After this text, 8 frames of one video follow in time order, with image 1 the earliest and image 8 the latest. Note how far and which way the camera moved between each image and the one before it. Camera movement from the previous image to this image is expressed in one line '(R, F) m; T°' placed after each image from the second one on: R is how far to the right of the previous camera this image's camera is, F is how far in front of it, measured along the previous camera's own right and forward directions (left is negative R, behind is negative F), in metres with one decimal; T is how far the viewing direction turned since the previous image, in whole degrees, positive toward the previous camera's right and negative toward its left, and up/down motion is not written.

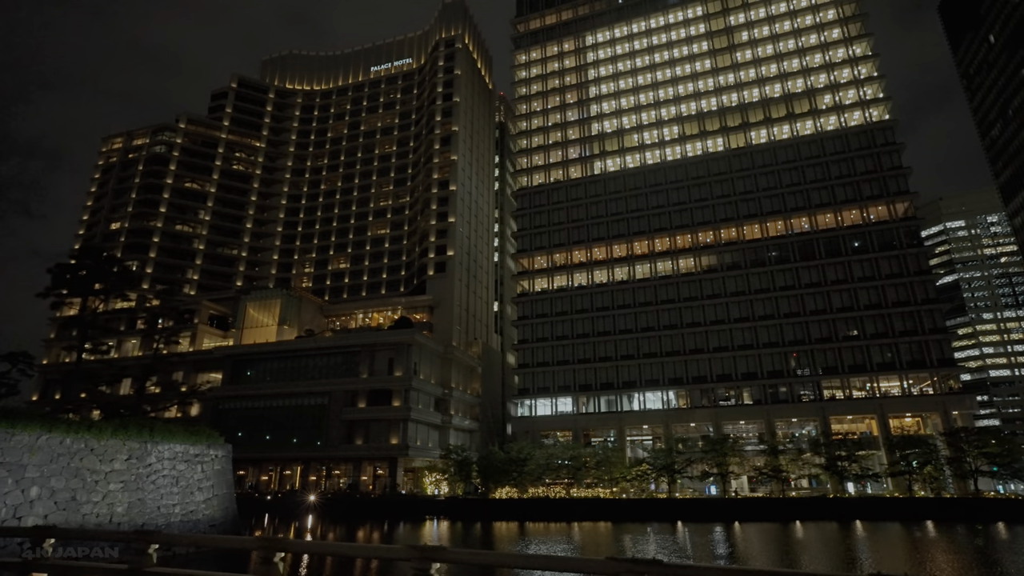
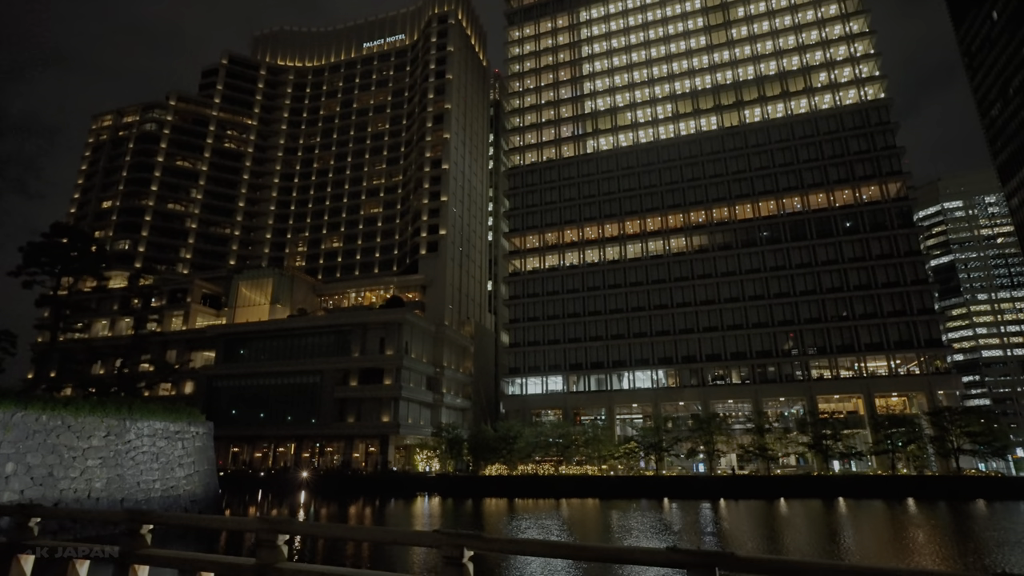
(+1.1, -0.1) m; 0°
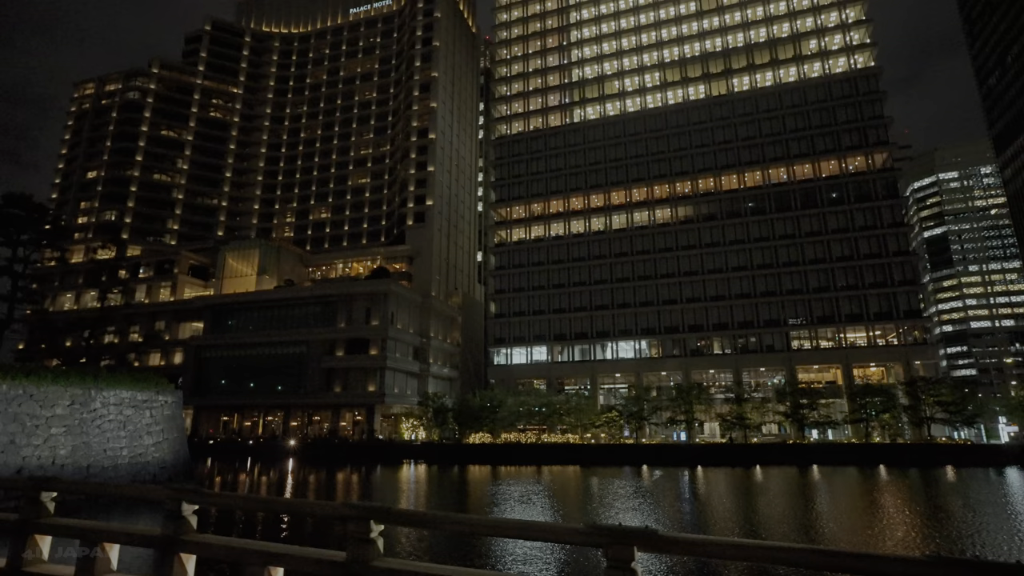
(+1.9, -0.2) m; 0°
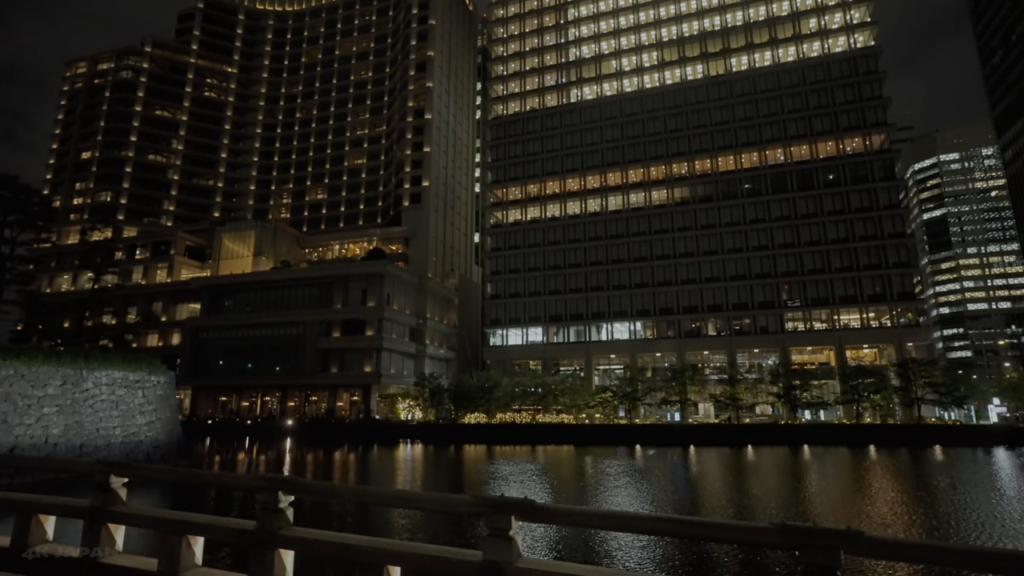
(+0.6, -0.1) m; 0°
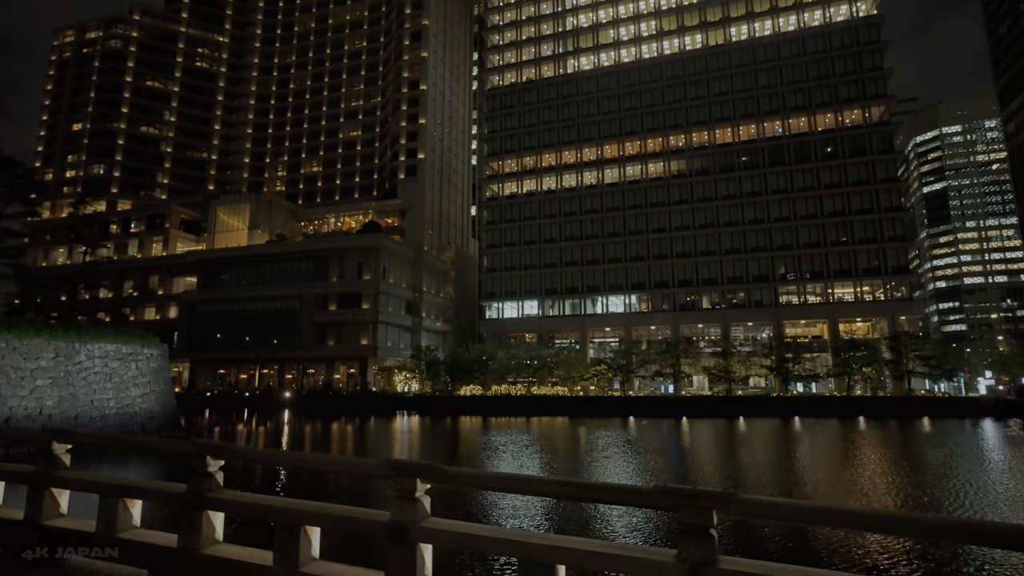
(+0.5, -0.1) m; 0°
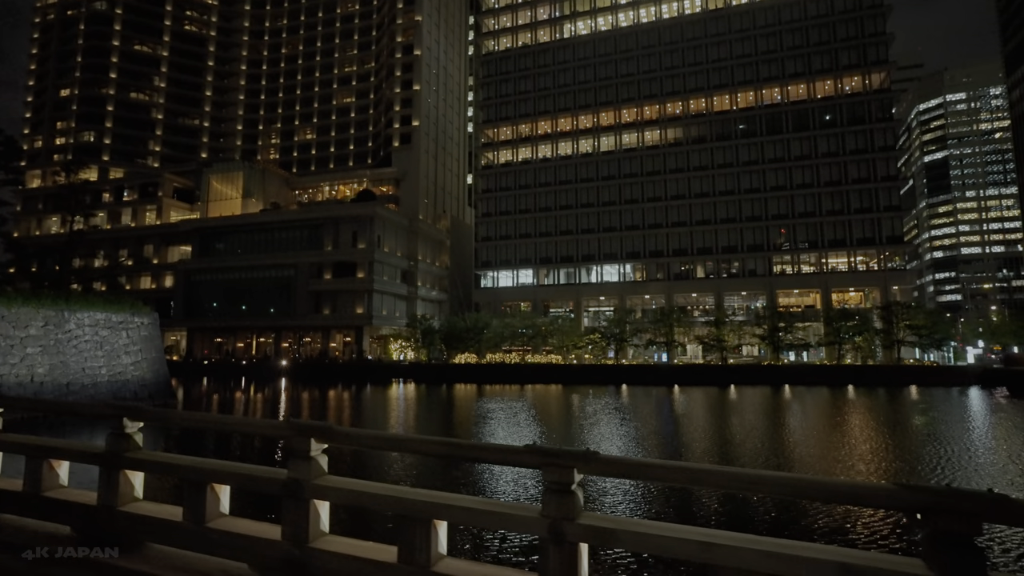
(+0.6, -0.1) m; 0°
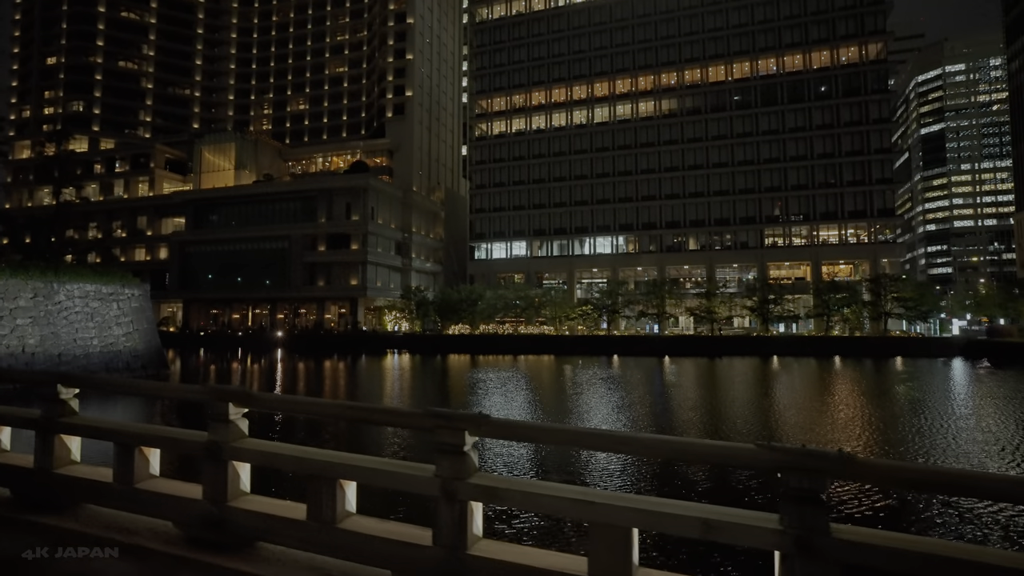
(+0.6, -0.5) m; 0°
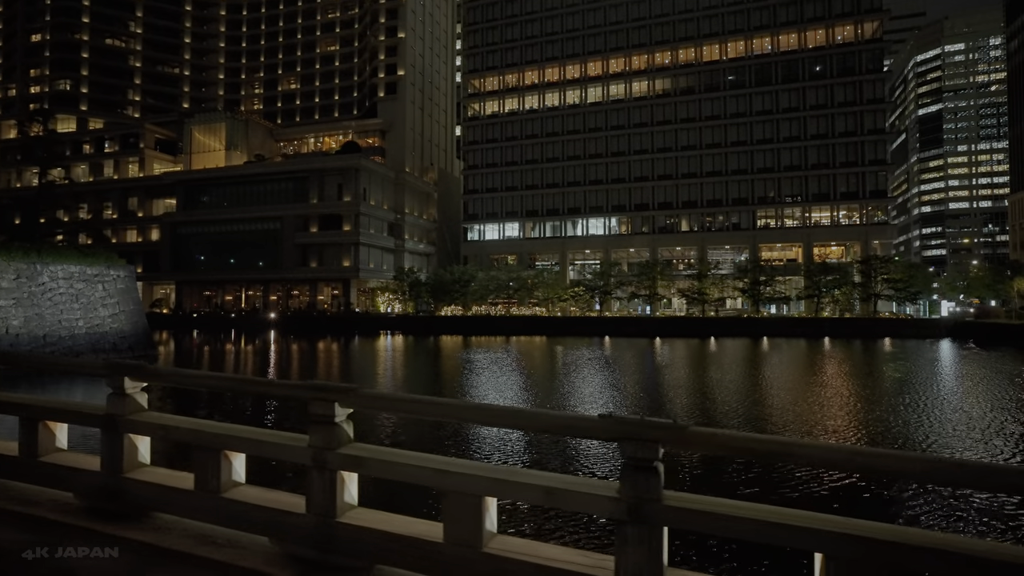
(+0.6, -0.1) m; 0°
